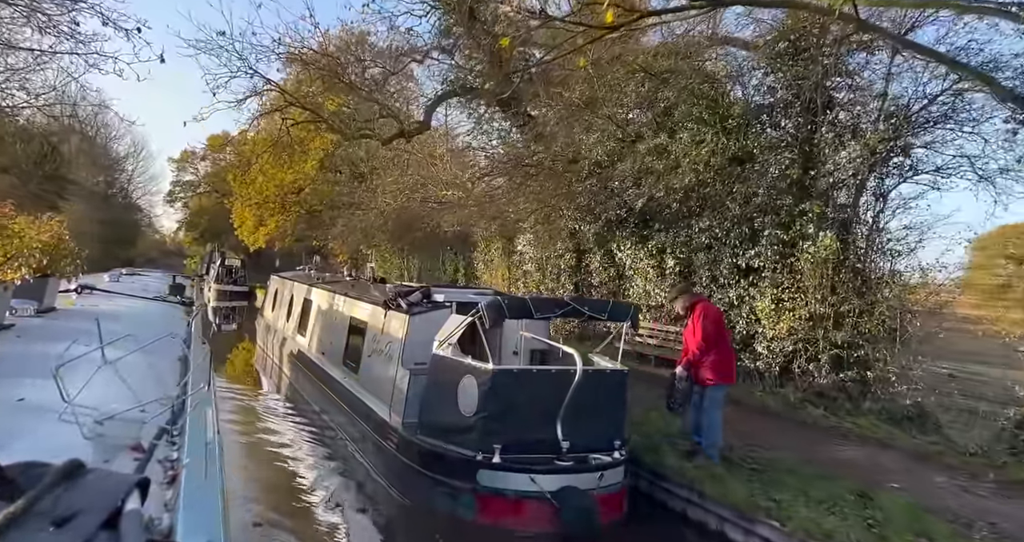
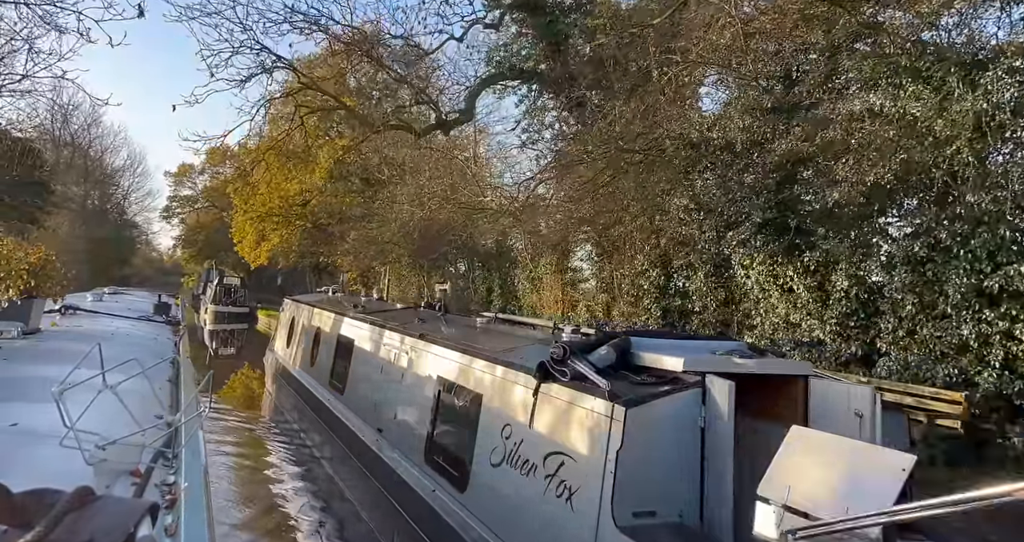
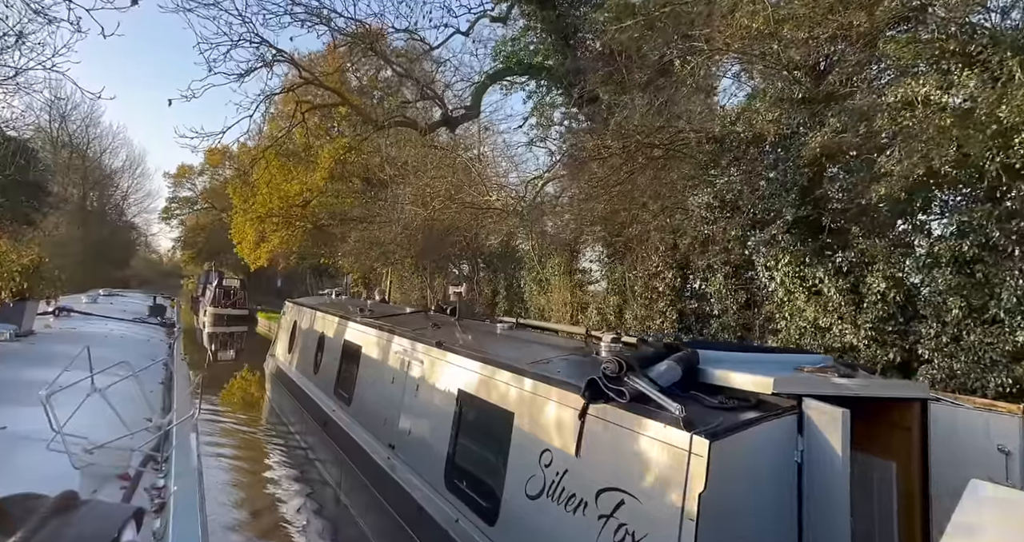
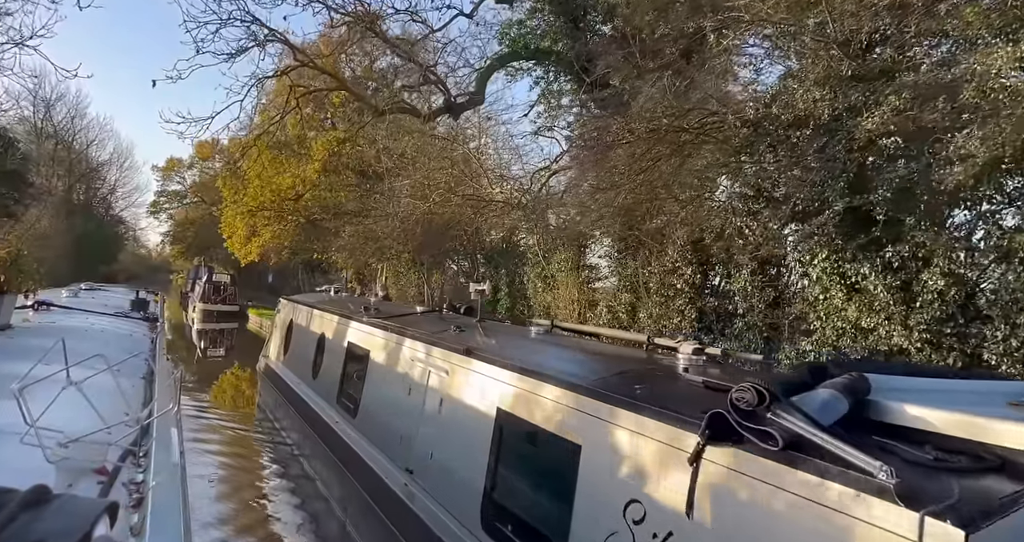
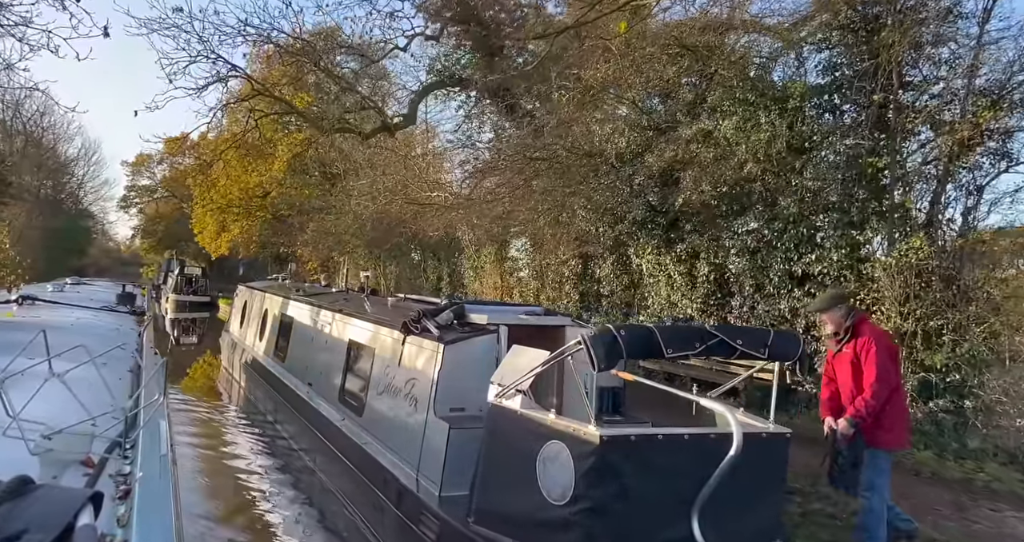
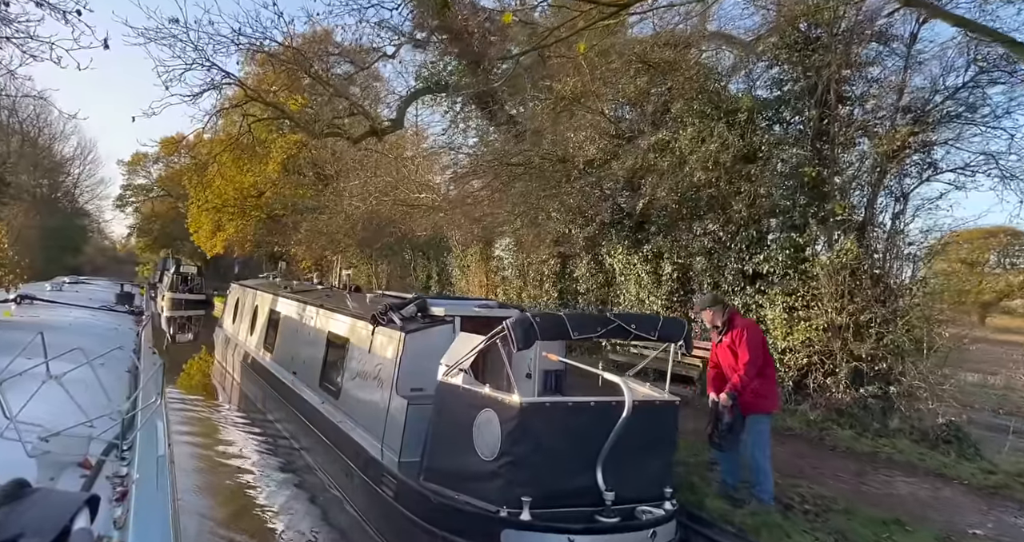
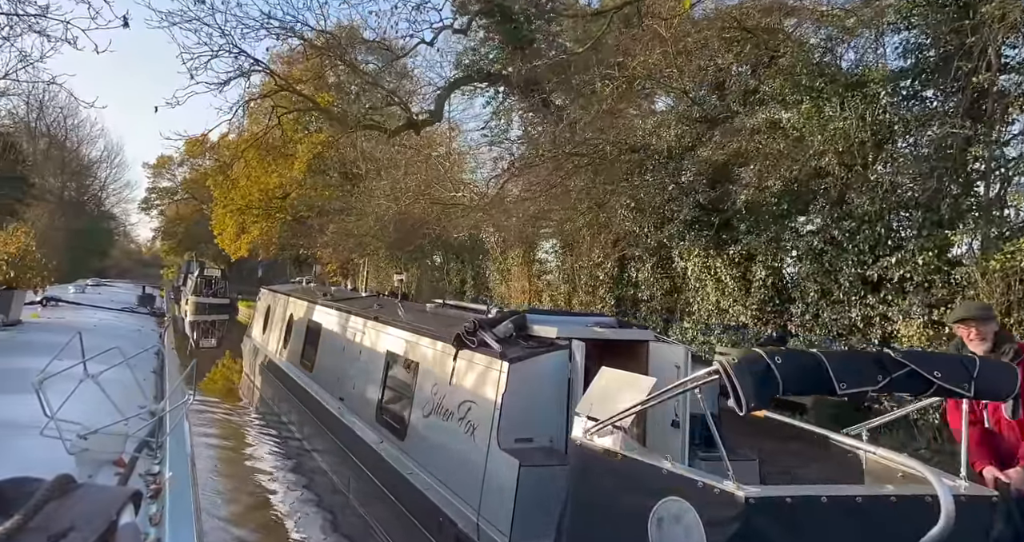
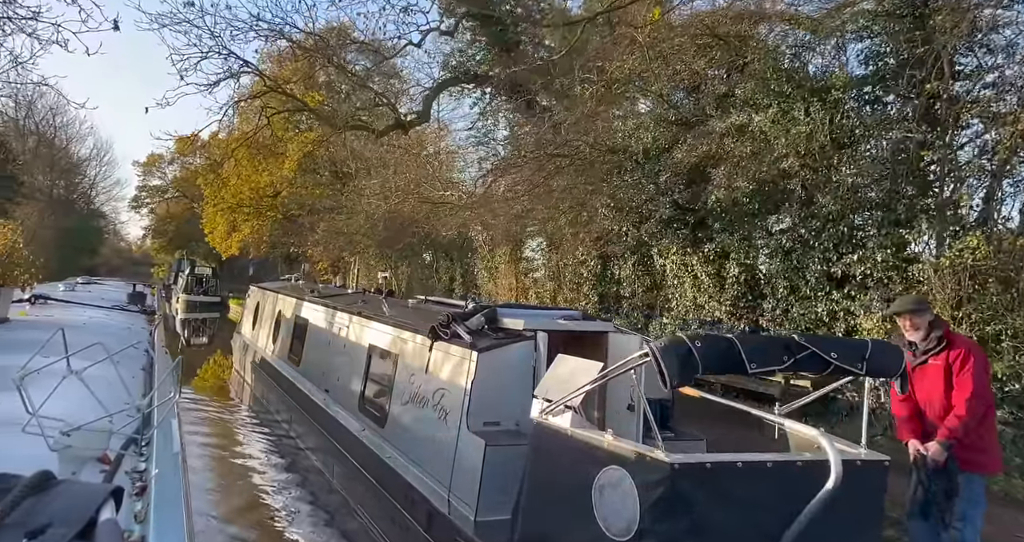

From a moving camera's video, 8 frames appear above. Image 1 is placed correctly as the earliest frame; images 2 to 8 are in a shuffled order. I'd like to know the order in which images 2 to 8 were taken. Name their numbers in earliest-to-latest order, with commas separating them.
6, 5, 8, 7, 2, 3, 4
